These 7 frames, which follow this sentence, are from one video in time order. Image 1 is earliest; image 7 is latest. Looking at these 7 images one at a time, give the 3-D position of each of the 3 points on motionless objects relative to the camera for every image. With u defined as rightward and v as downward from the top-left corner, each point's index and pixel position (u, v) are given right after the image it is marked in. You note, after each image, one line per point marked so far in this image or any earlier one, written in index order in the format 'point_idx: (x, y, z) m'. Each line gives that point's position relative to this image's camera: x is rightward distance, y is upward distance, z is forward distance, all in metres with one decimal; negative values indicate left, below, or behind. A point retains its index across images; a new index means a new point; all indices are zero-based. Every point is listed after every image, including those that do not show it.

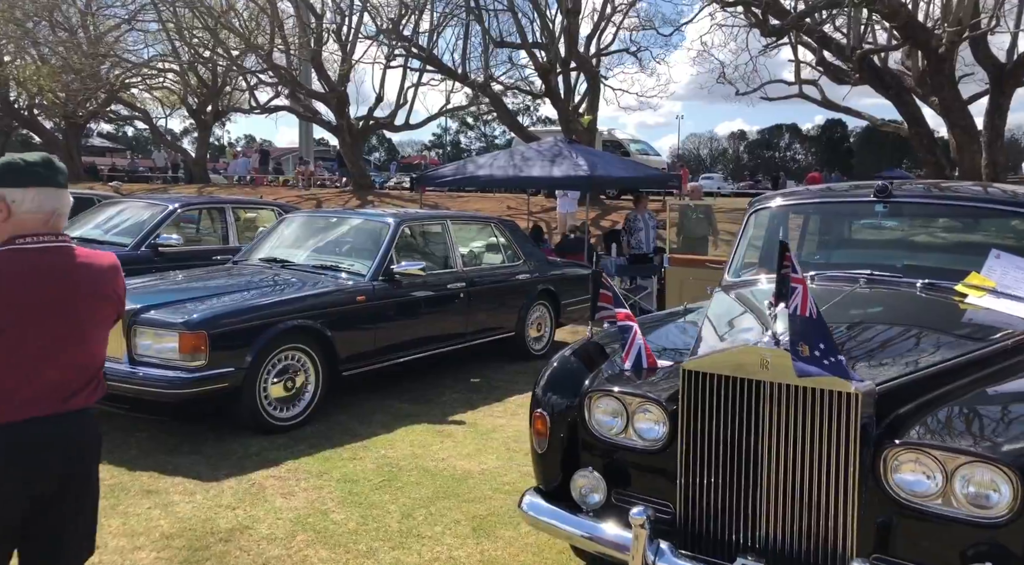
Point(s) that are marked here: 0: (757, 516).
0: (+0.7, -0.7, +2.2) m
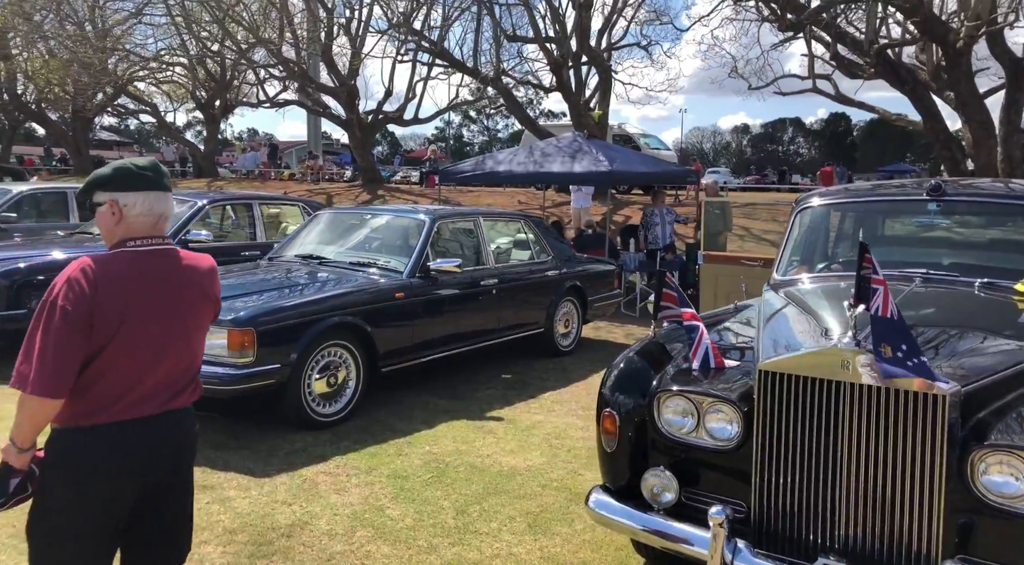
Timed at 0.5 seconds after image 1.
0: (+0.9, -0.7, +2.2) m
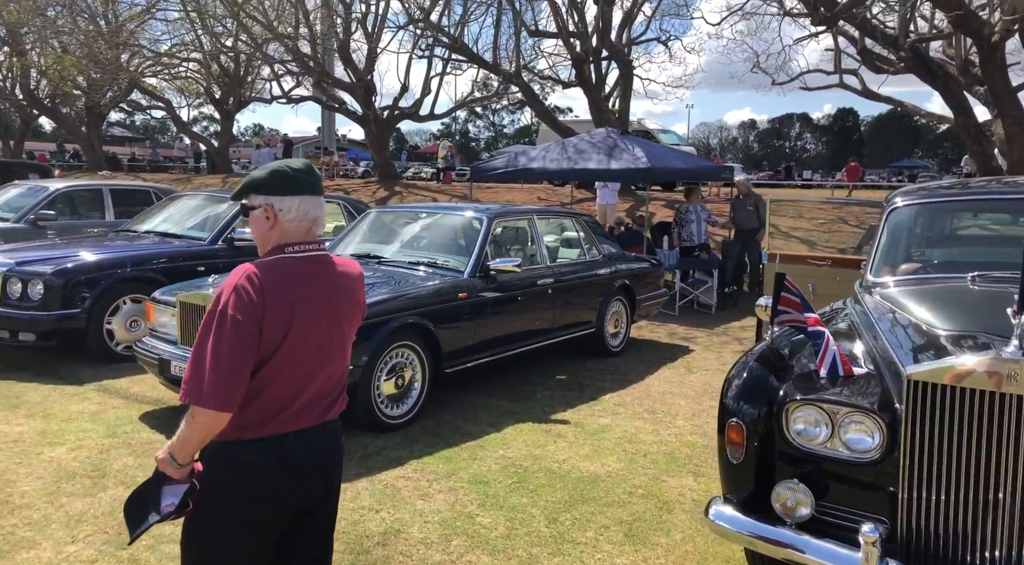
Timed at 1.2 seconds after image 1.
0: (+1.3, -0.7, +2.1) m
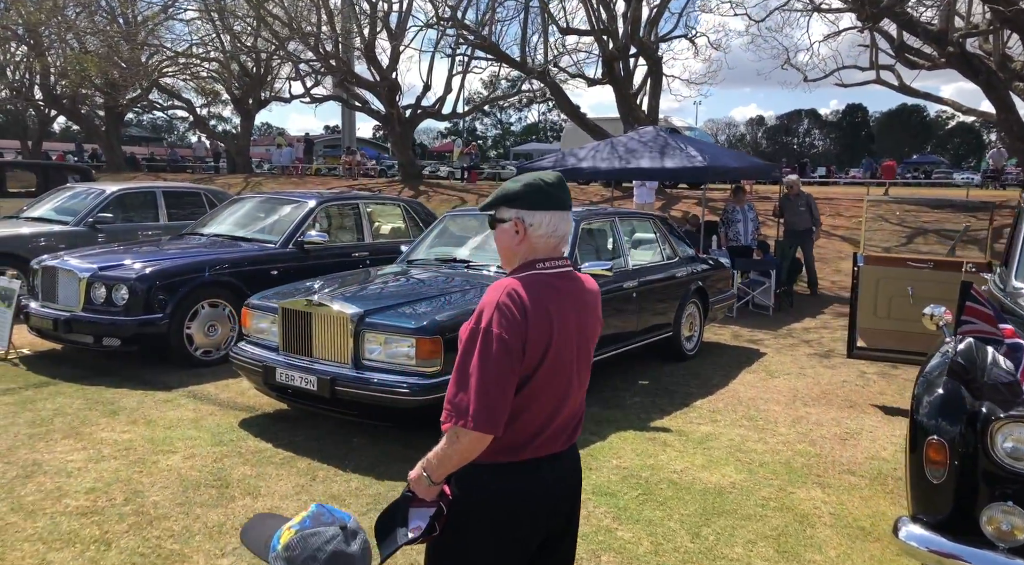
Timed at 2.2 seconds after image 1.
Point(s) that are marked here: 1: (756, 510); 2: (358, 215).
0: (+1.9, -0.7, +2.0) m
1: (+1.1, -1.1, +3.5) m
2: (-1.7, +0.7, +8.3) m
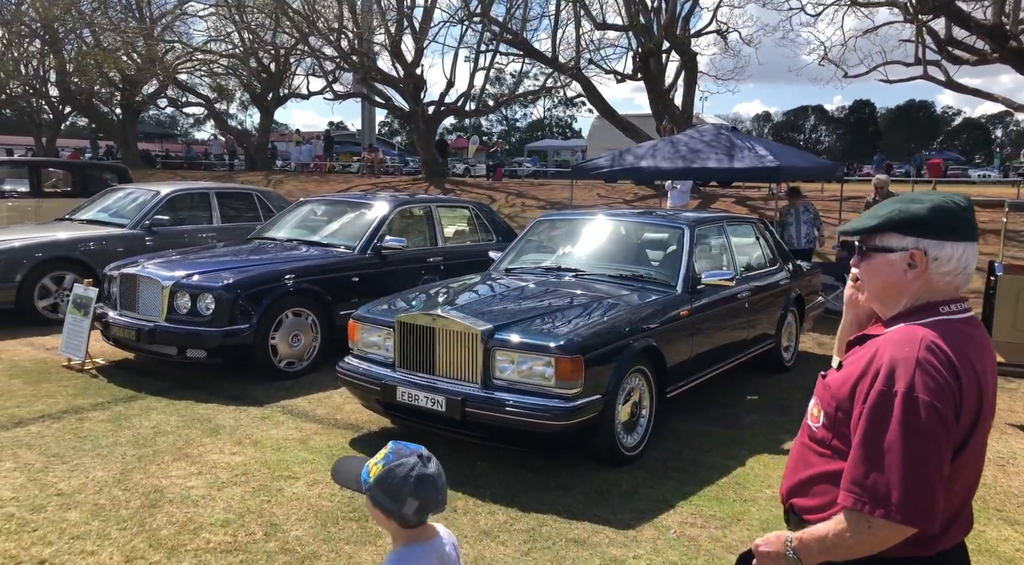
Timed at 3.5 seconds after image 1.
0: (+2.6, -0.8, +1.7) m
1: (+1.9, -1.2, +3.2) m
2: (-0.9, +0.7, +8.0) m
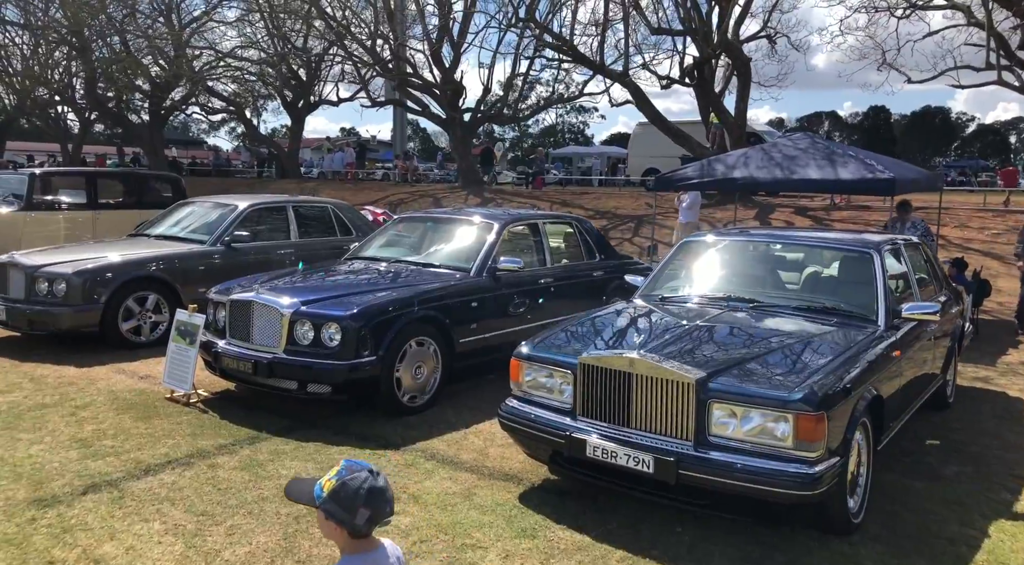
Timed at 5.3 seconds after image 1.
0: (+3.6, -1.0, +1.0) m
1: (+2.9, -1.4, +2.6) m
2: (+0.2, +0.4, +7.5) m
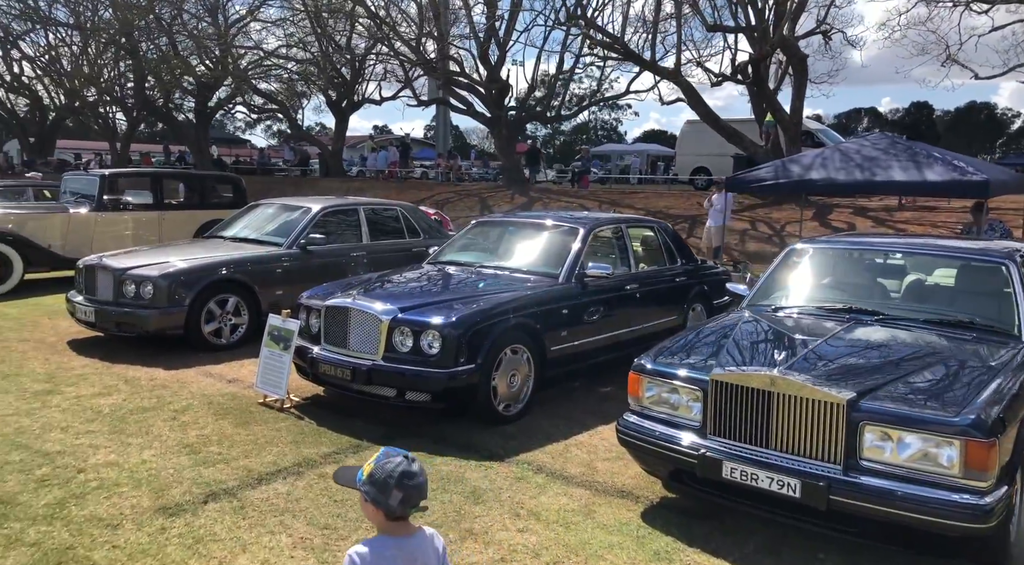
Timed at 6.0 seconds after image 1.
0: (+4.1, -1.1, +0.8) m
1: (+3.4, -1.4, +2.4) m
2: (+1.1, +0.4, +7.4) m
